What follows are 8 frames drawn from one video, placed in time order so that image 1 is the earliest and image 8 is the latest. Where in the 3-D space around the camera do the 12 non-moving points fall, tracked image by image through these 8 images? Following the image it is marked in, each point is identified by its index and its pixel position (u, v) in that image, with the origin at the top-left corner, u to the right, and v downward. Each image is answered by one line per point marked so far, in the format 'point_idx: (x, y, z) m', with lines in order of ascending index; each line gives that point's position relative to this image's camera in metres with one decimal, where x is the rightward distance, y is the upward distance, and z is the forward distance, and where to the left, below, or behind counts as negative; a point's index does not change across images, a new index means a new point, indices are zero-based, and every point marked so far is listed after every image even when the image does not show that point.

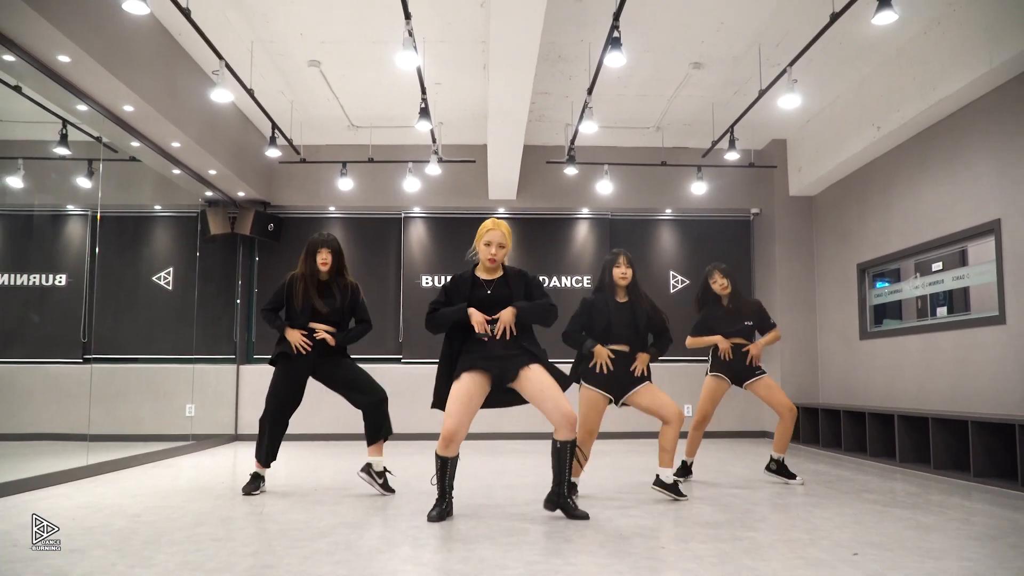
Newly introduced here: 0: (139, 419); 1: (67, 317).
0: (-3.5, -1.2, +6.1) m
1: (-3.5, -0.2, +5.1) m
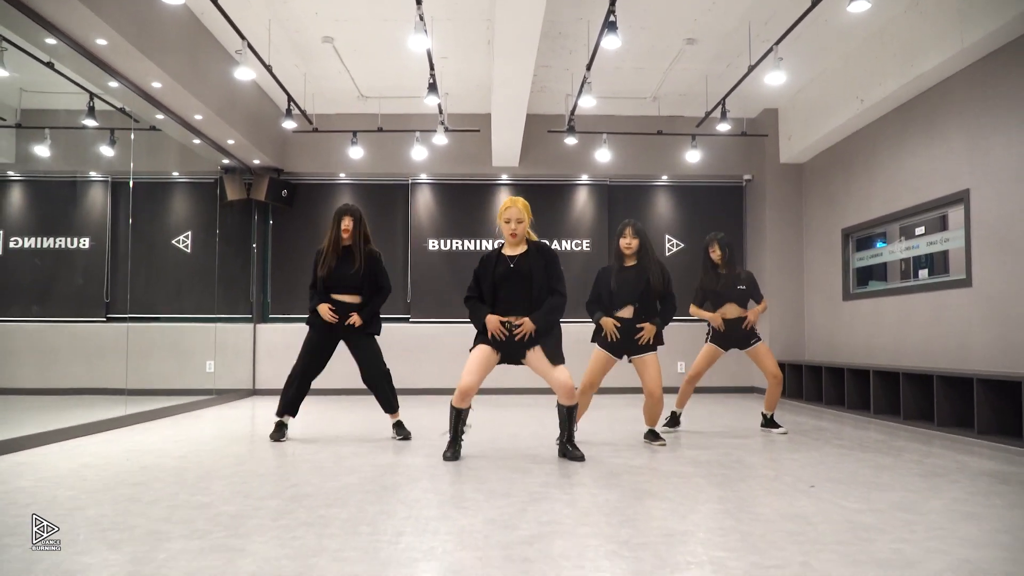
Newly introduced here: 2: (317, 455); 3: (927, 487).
0: (-3.5, -0.9, +6.6) m
1: (-3.4, +0.1, +5.5) m
2: (-1.3, -1.1, +4.4) m
3: (+2.1, -1.0, +3.3) m
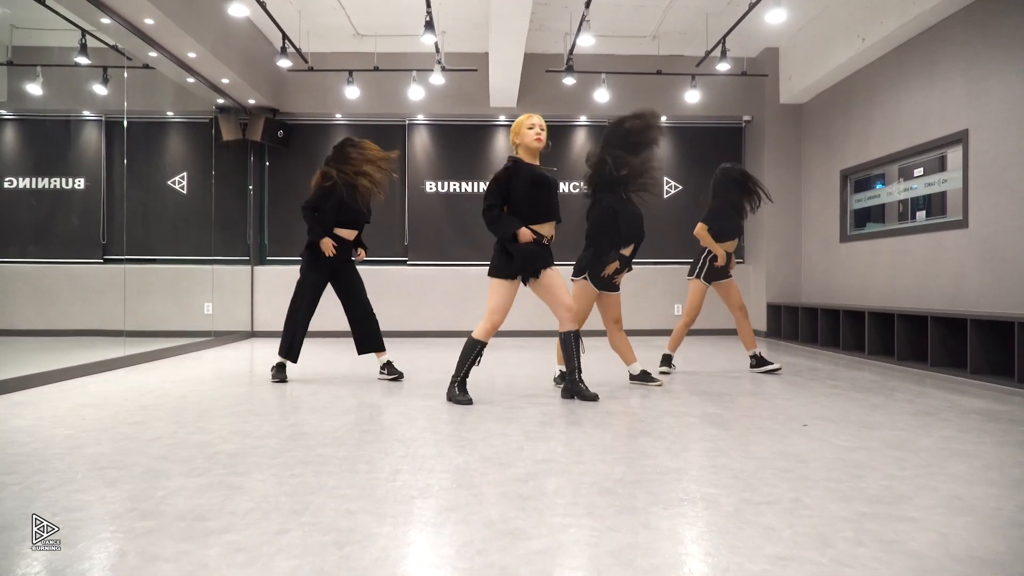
0: (-3.5, -0.3, +6.6) m
1: (-3.5, +0.6, +5.4) m
2: (-1.3, -0.7, +4.5) m
3: (+2.1, -0.7, +3.3) m
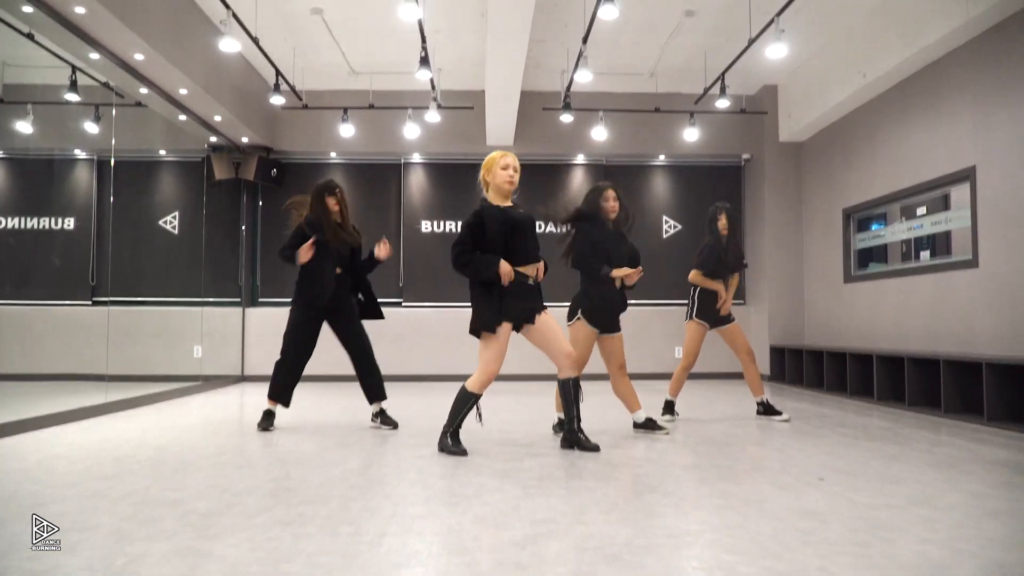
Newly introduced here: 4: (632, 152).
0: (-3.5, -0.7, +6.4) m
1: (-3.5, +0.2, +5.2) m
2: (-1.4, -1.0, +4.2) m
3: (+2.1, -0.9, +3.1) m
4: (+1.5, +1.7, +8.4) m
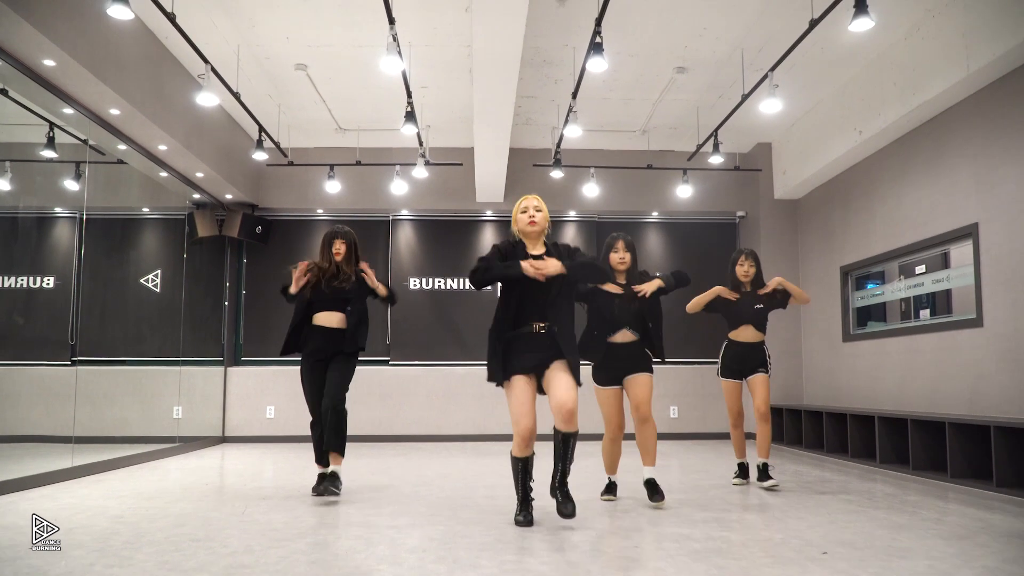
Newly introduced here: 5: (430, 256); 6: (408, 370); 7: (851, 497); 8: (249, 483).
0: (-3.7, -1.2, +6.1) m
1: (-3.6, -0.2, +5.1) m
2: (-1.5, -1.4, +4.0) m
3: (+2.0, -1.2, +2.9) m
4: (+1.4, +1.0, +8.4) m
5: (-1.1, +0.4, +8.4) m
6: (-1.3, -1.0, +8.1) m
7: (+2.3, -1.4, +4.5) m
8: (-2.2, -1.6, +5.4) m
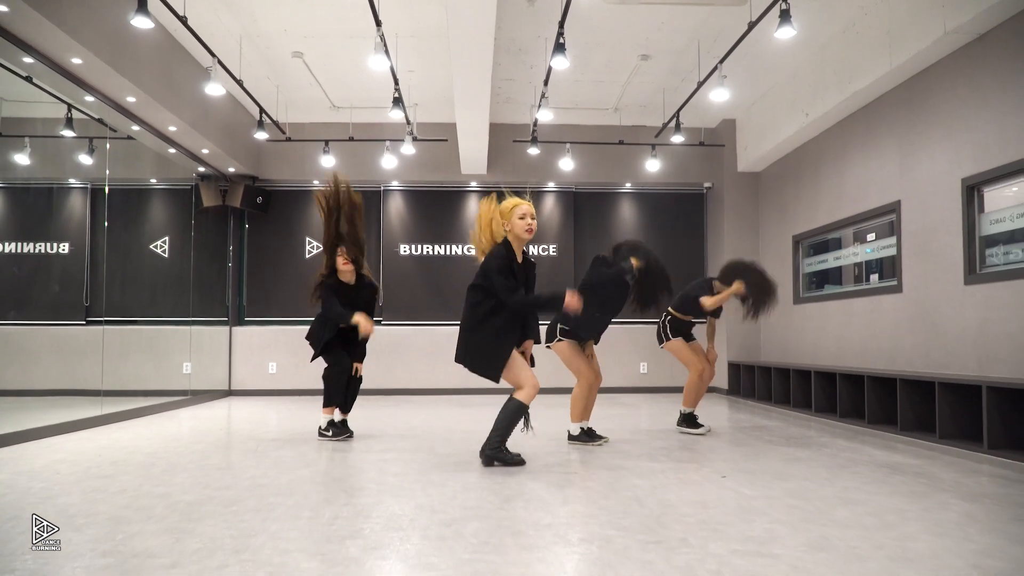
0: (-3.9, -0.9, +6.9) m
1: (-3.8, 0.0, +5.7) m
2: (-1.7, -1.2, +4.7) m
3: (+1.8, -1.1, +3.6) m
4: (+1.2, +1.5, +9.0) m
5: (-1.3, +0.9, +9.1) m
6: (-1.5, -0.6, +8.8) m
7: (+2.1, -1.2, +5.3) m
8: (-2.4, -1.3, +6.1) m
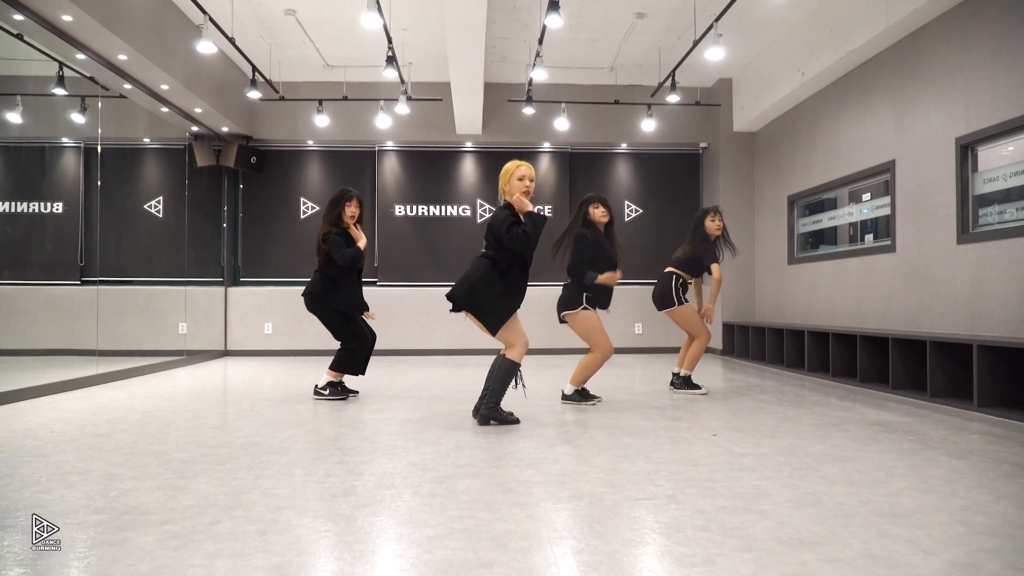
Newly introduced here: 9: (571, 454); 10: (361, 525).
0: (-3.9, -0.5, +6.9) m
1: (-3.9, +0.4, +5.7) m
2: (-1.7, -0.9, +4.7) m
3: (+1.7, -0.8, +3.7) m
4: (+1.1, +2.0, +8.8) m
5: (-1.3, +1.4, +9.0) m
6: (-1.6, 0.0, +8.8) m
7: (+2.1, -0.9, +5.3) m
8: (-2.4, -0.9, +6.1) m
9: (+0.3, -0.8, +3.2) m
10: (-0.5, -0.8, +2.2) m
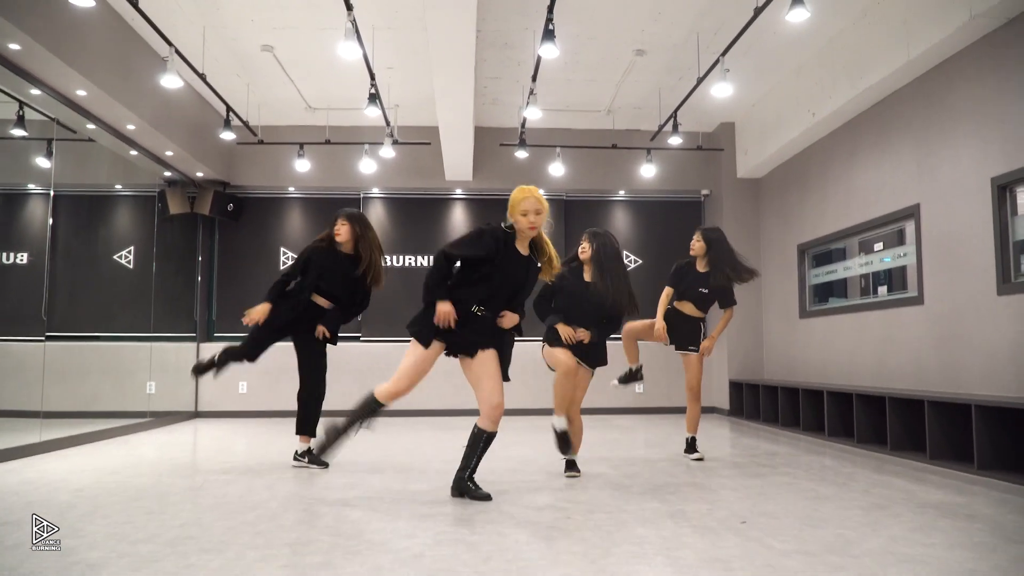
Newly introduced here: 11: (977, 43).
0: (-4.0, -1.0, +6.2) m
1: (-3.9, -0.1, +5.1) m
2: (-1.8, -1.2, +4.1) m
3: (+1.7, -1.1, +3.1) m
4: (+1.0, +1.3, +8.4) m
5: (-1.4, +0.7, +8.5) m
6: (-1.7, -0.7, +8.2) m
7: (+2.0, -1.3, +4.7) m
8: (-2.5, -1.4, +5.5) m
9: (+0.2, -1.1, +2.6) m
10: (-0.6, -1.0, +1.6) m
11: (+3.4, +1.8, +4.7) m
